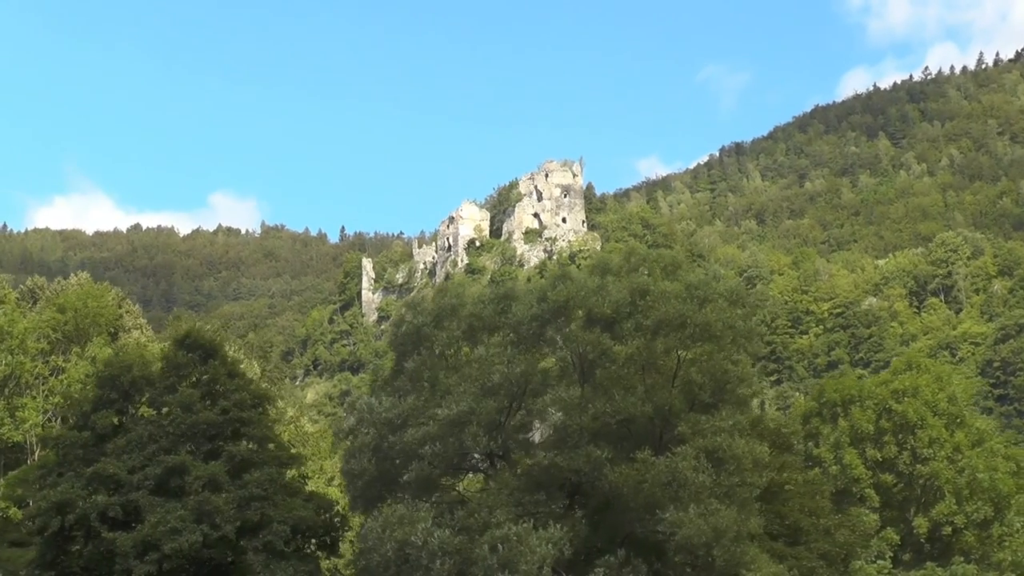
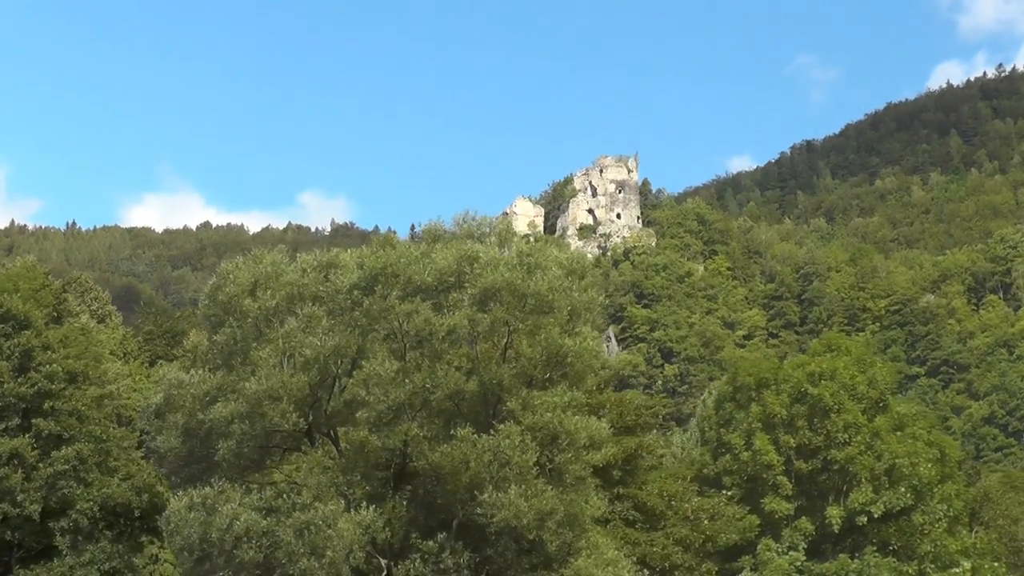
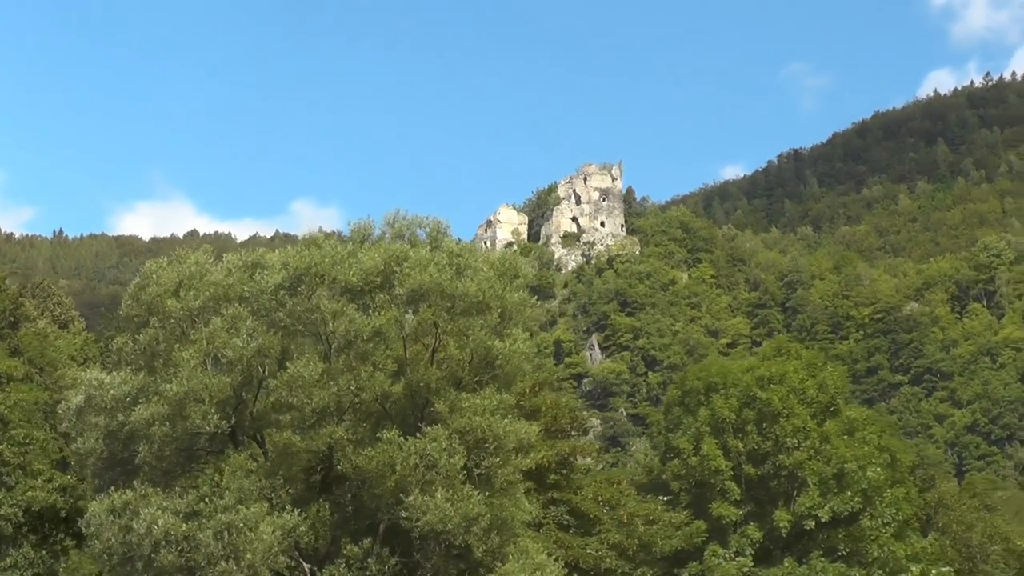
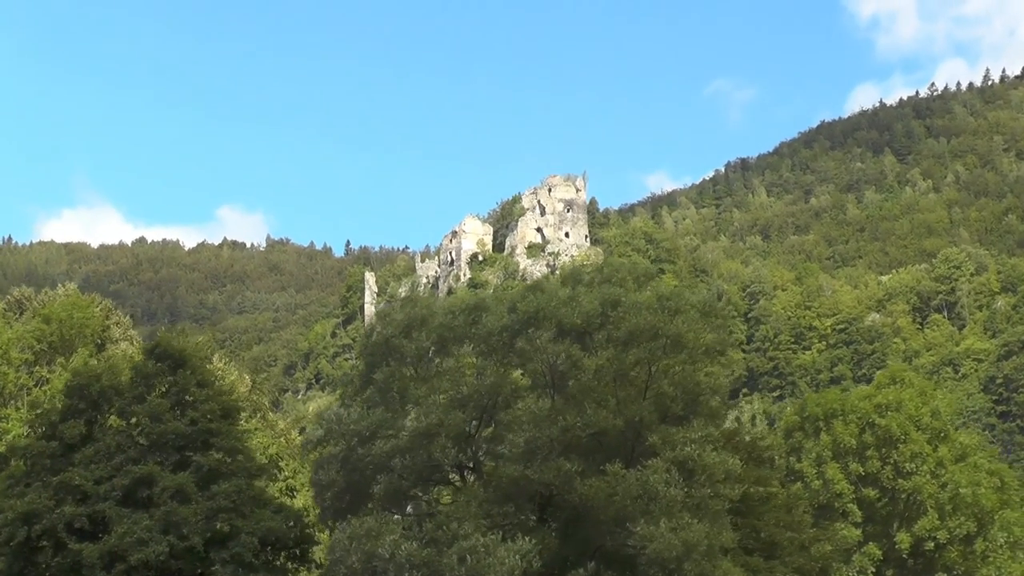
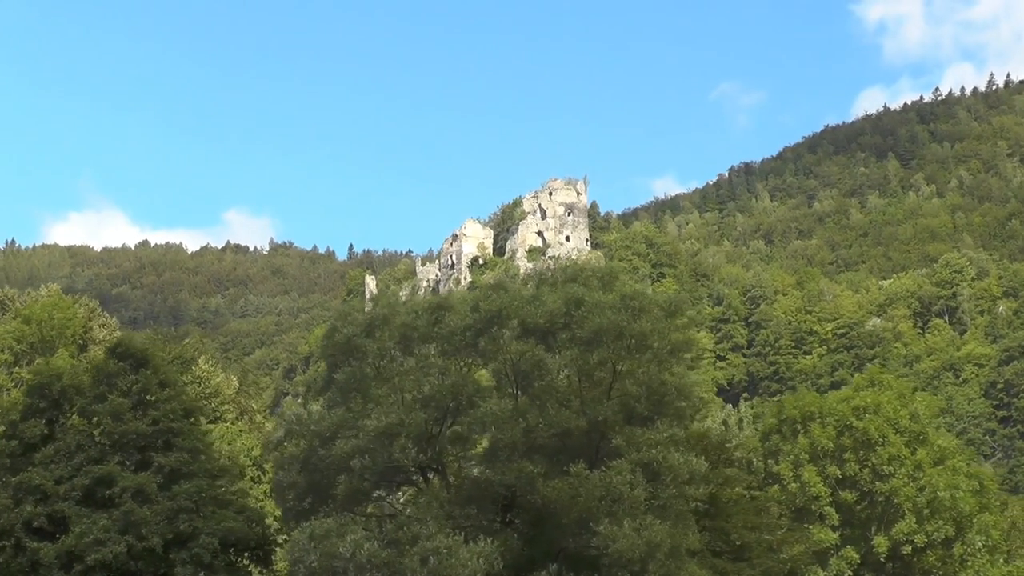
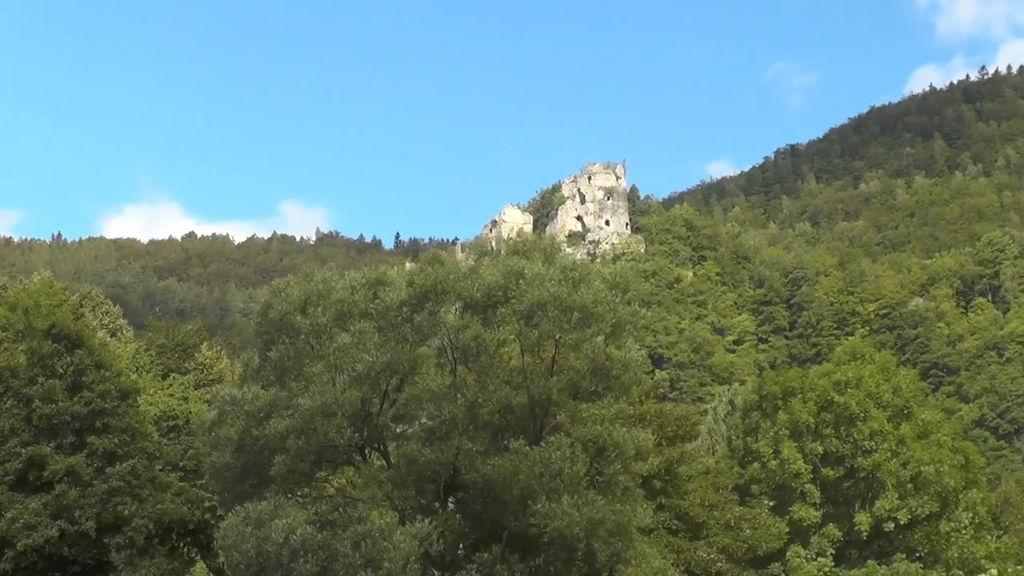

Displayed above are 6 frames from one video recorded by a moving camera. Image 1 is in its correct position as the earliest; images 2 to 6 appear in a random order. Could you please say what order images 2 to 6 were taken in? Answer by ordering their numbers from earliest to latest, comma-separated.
4, 5, 6, 2, 3
